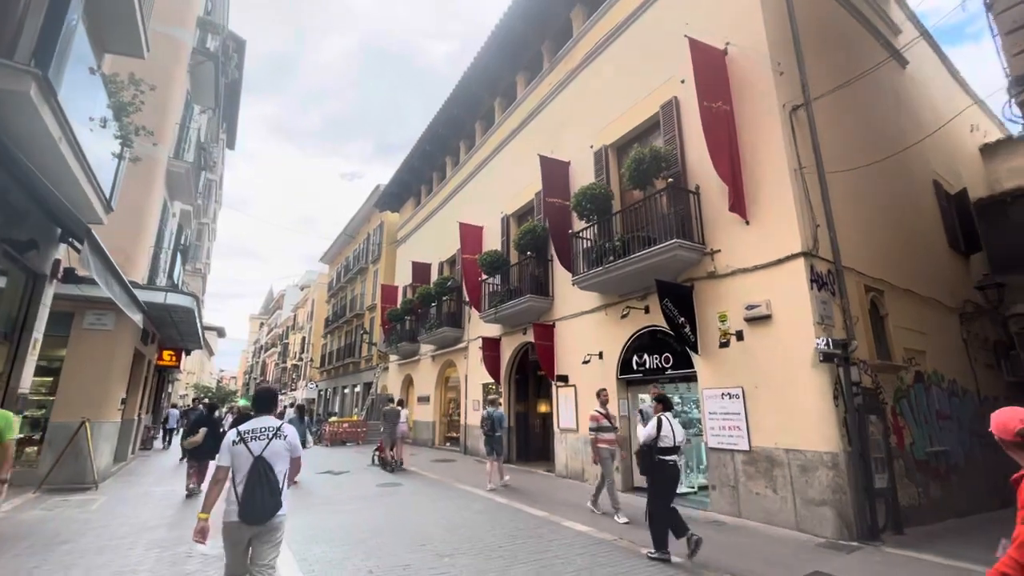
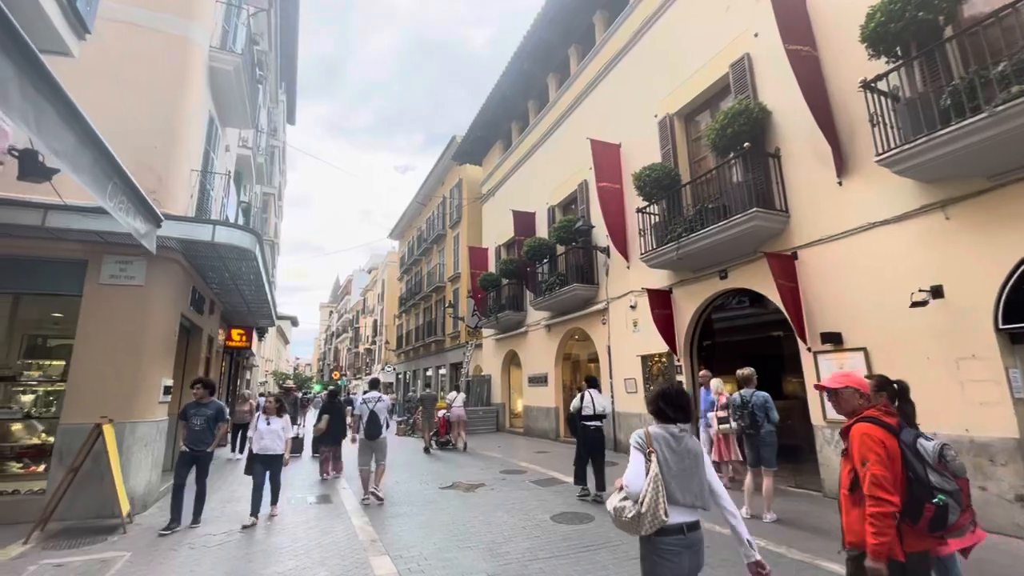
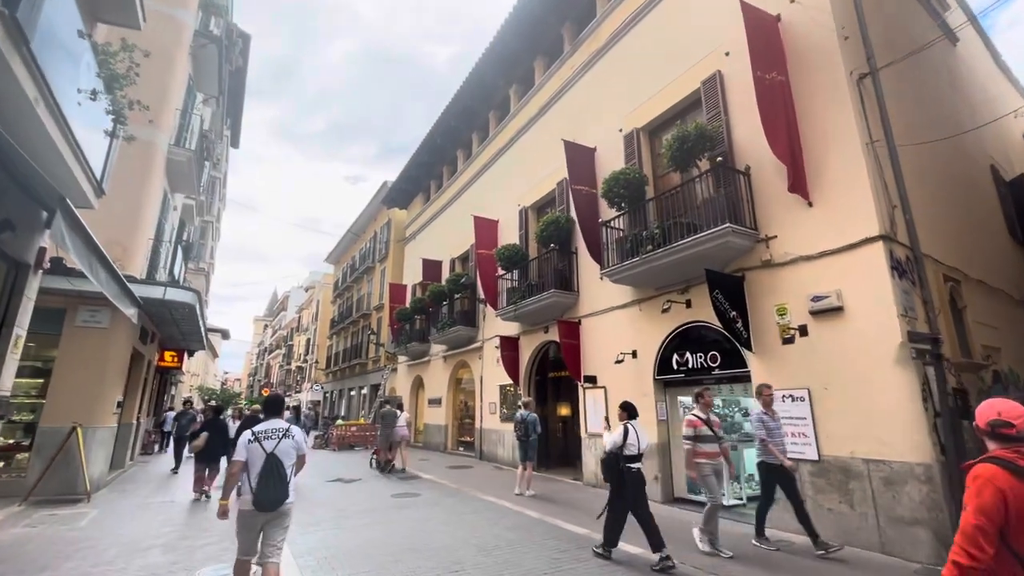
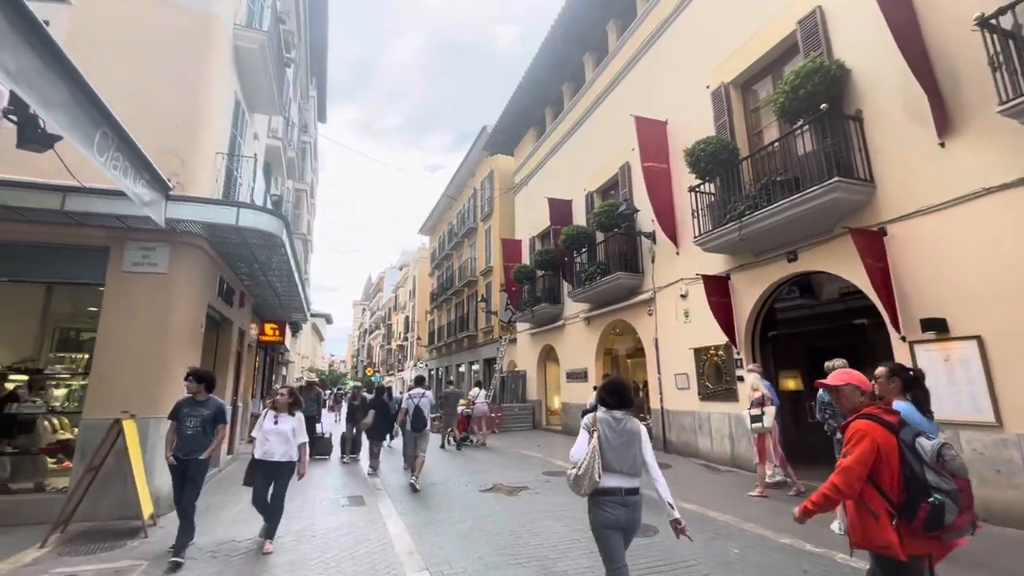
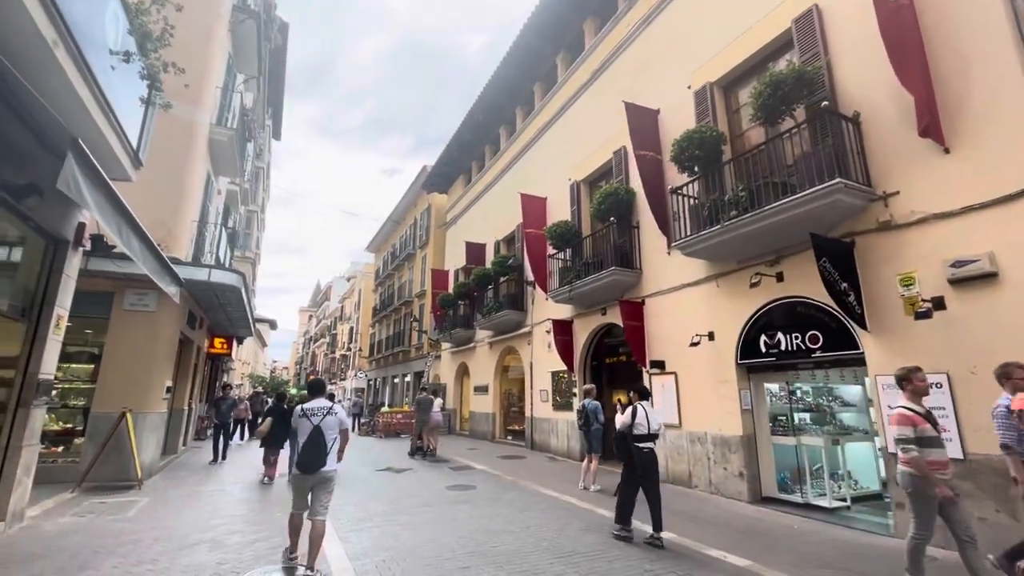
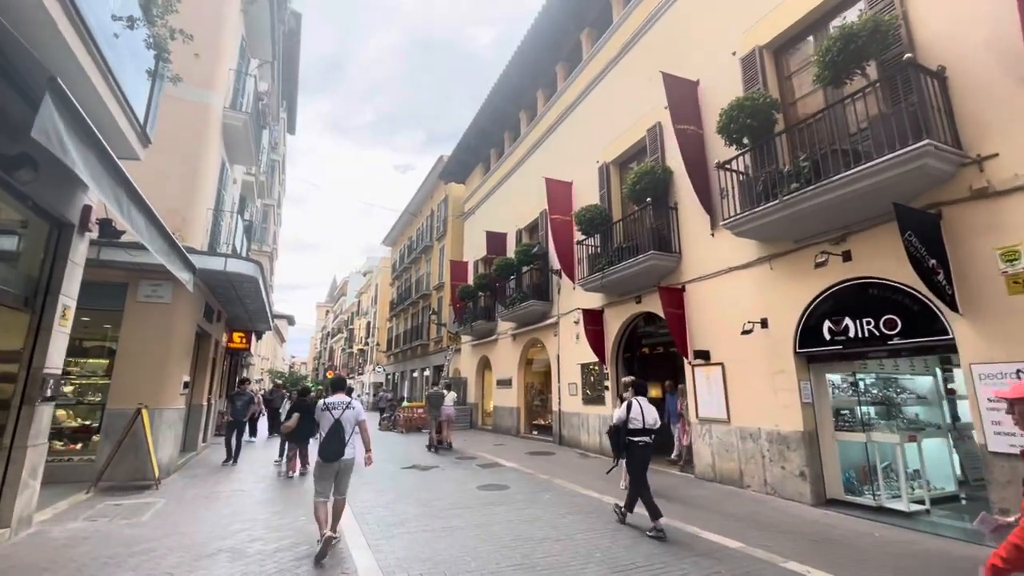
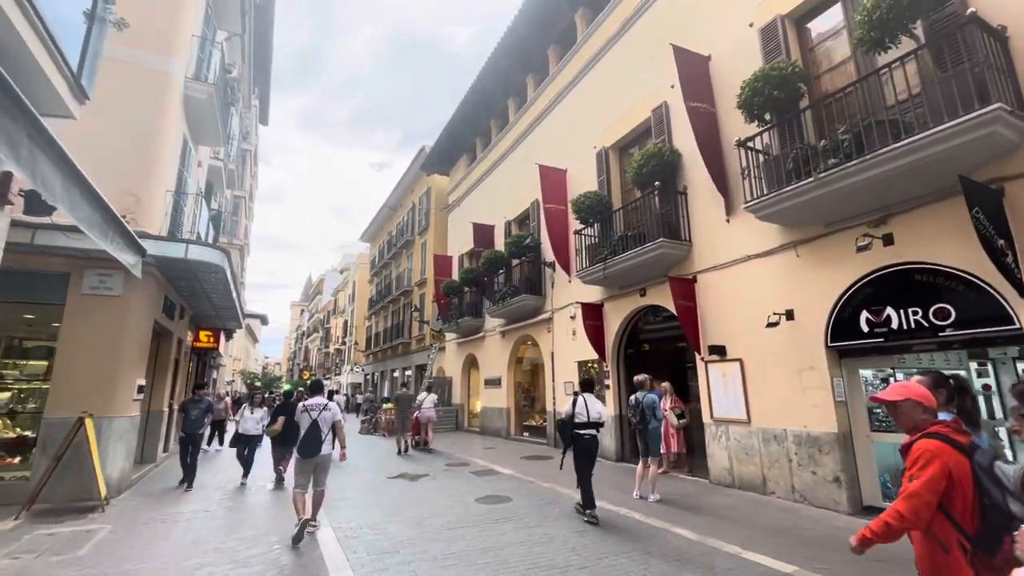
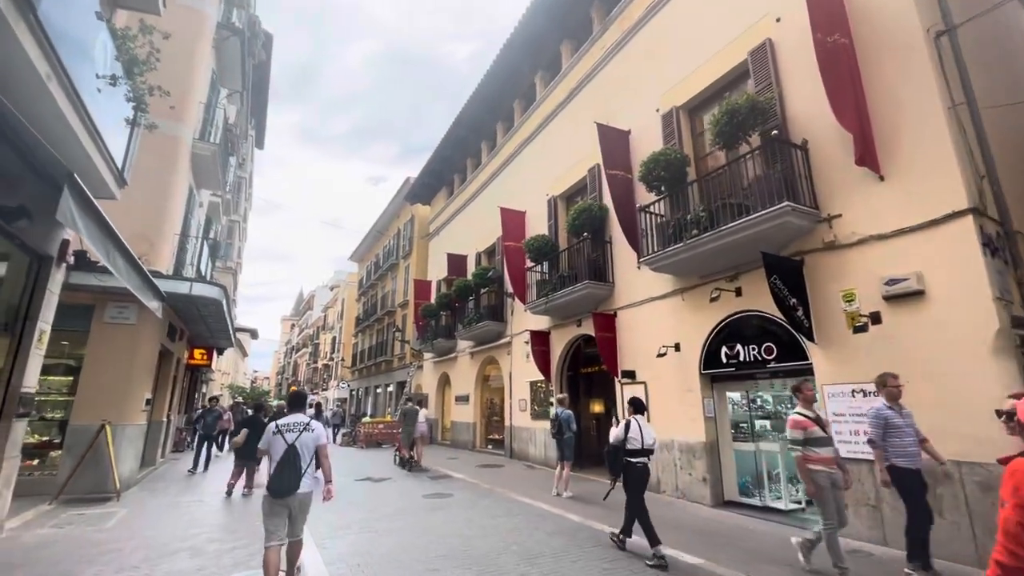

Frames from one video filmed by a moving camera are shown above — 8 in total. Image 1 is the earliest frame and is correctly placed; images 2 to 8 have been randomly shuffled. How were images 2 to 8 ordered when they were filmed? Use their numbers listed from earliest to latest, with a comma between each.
3, 8, 5, 6, 7, 2, 4
